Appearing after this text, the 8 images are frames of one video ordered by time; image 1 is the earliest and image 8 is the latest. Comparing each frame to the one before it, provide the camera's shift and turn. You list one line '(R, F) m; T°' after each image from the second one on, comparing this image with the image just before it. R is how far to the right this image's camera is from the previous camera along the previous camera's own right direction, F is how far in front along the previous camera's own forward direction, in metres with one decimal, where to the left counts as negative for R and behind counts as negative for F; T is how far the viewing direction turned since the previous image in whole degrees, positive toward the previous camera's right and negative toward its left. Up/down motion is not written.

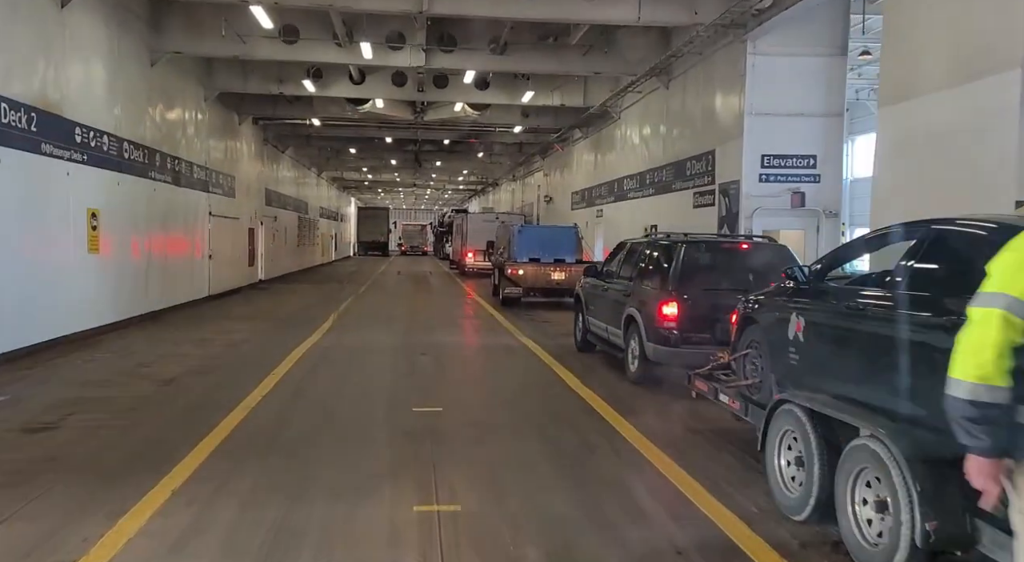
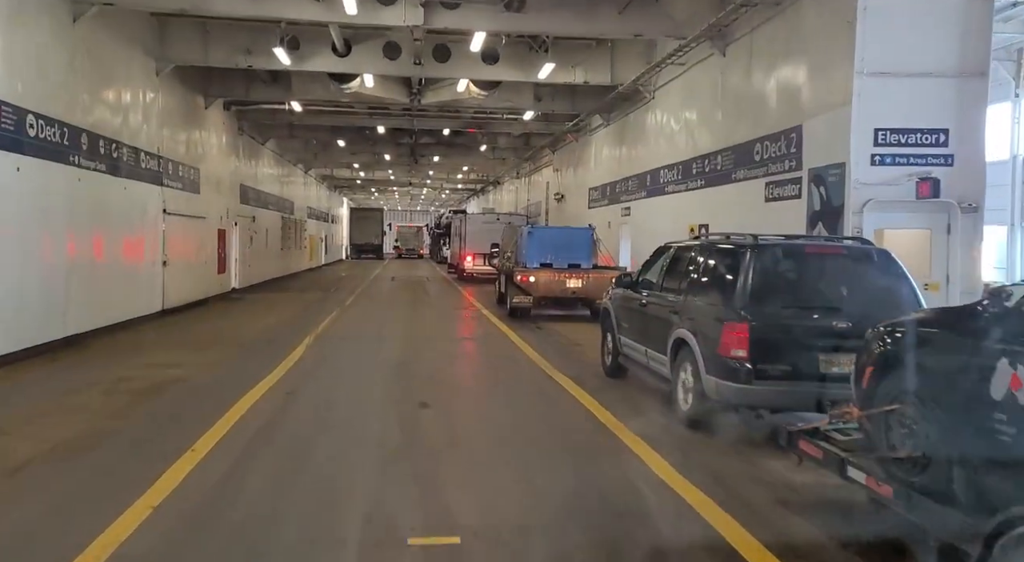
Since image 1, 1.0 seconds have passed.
(-0.4, +2.5) m; 0°
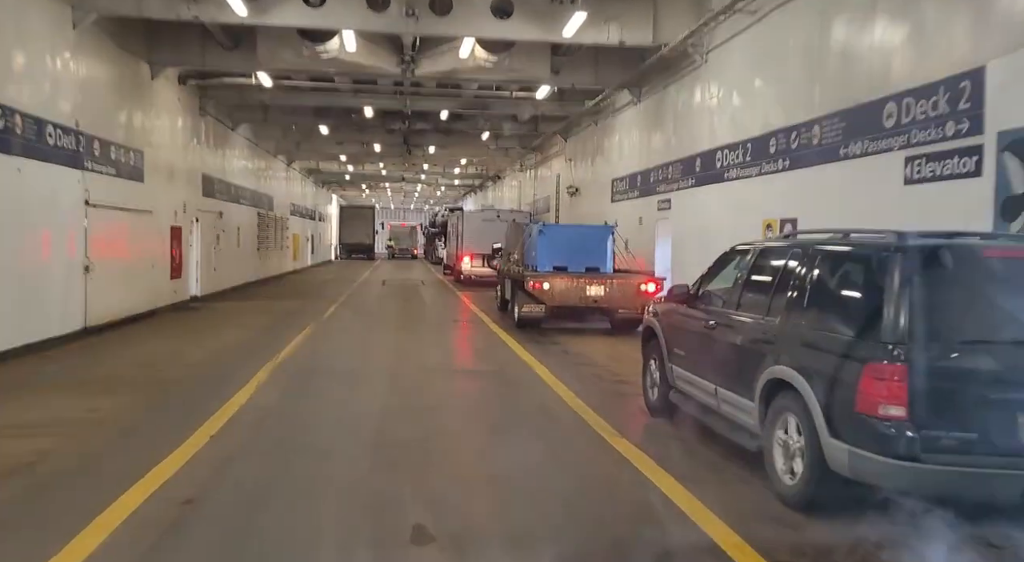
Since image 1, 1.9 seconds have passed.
(-0.4, +2.8) m; +1°
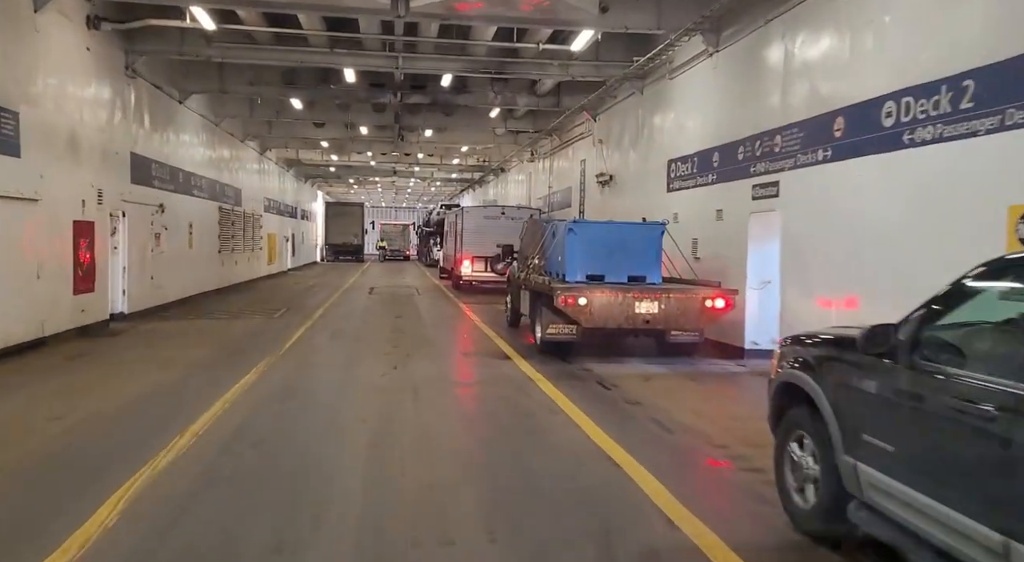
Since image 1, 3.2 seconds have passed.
(-0.6, +3.8) m; +1°
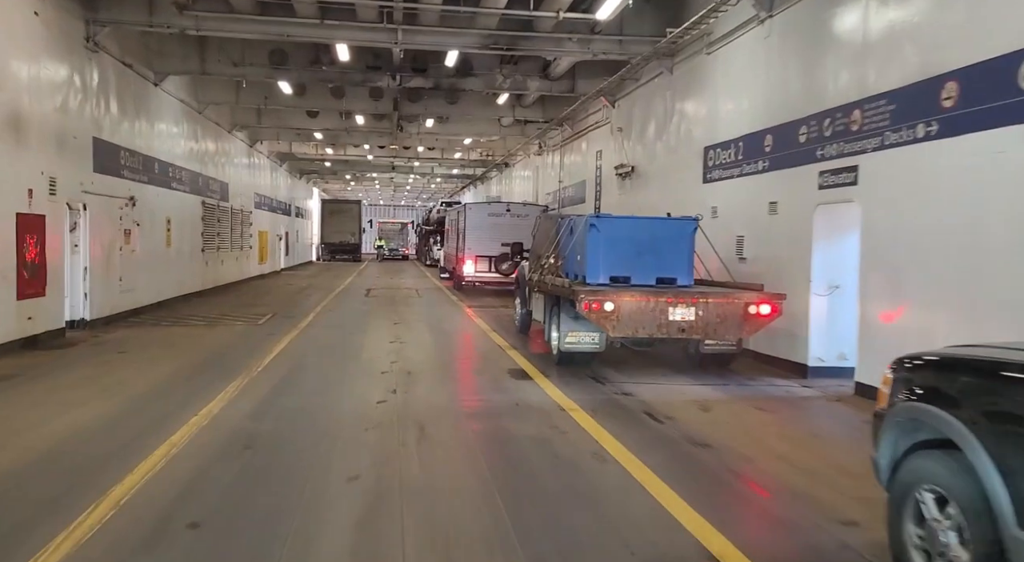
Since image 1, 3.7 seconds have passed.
(-0.3, +1.5) m; 0°
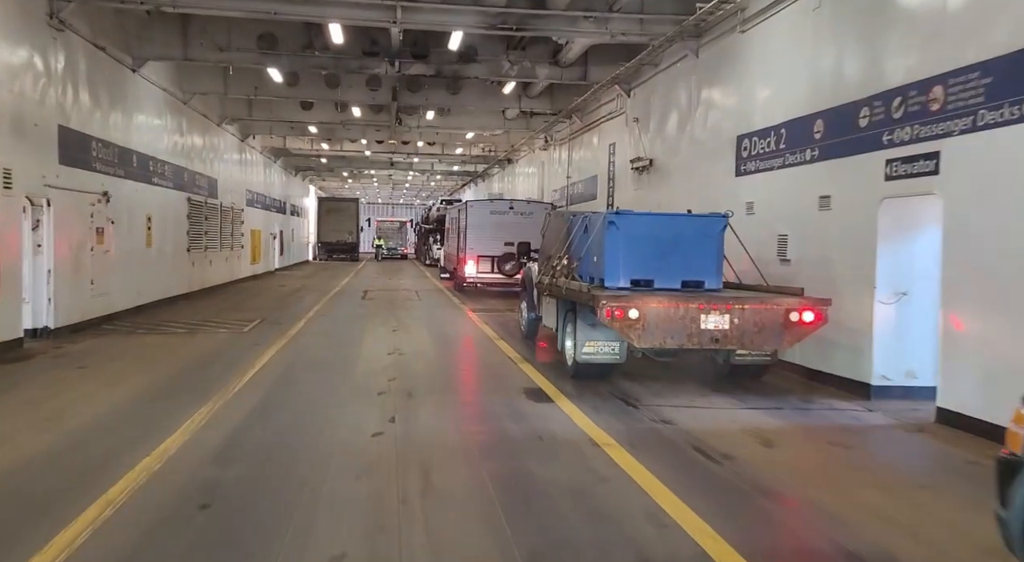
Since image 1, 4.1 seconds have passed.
(-0.2, +1.1) m; 0°
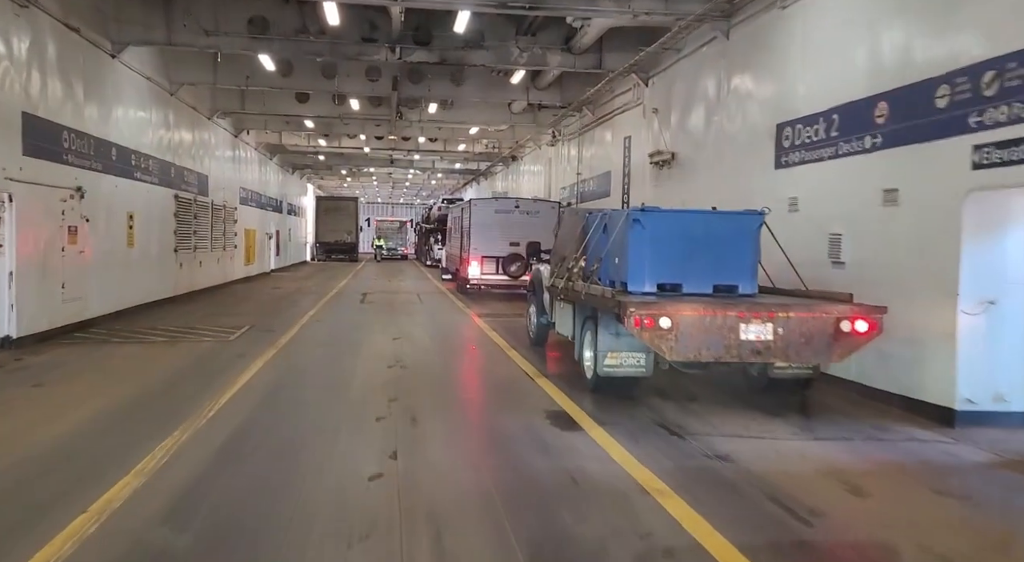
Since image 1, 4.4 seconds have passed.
(-0.2, +1.0) m; 0°
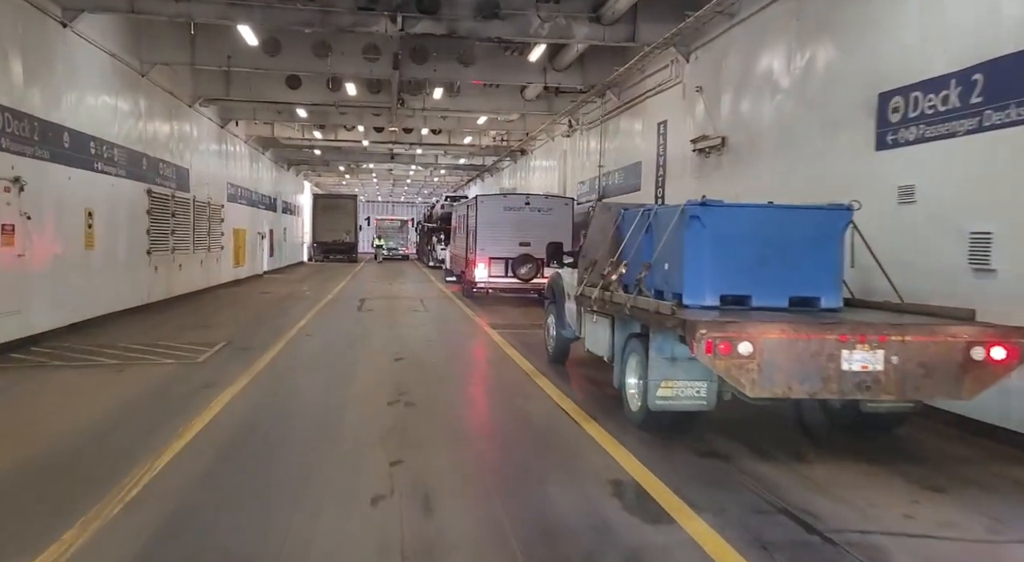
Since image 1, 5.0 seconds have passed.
(-0.3, +1.8) m; 0°
